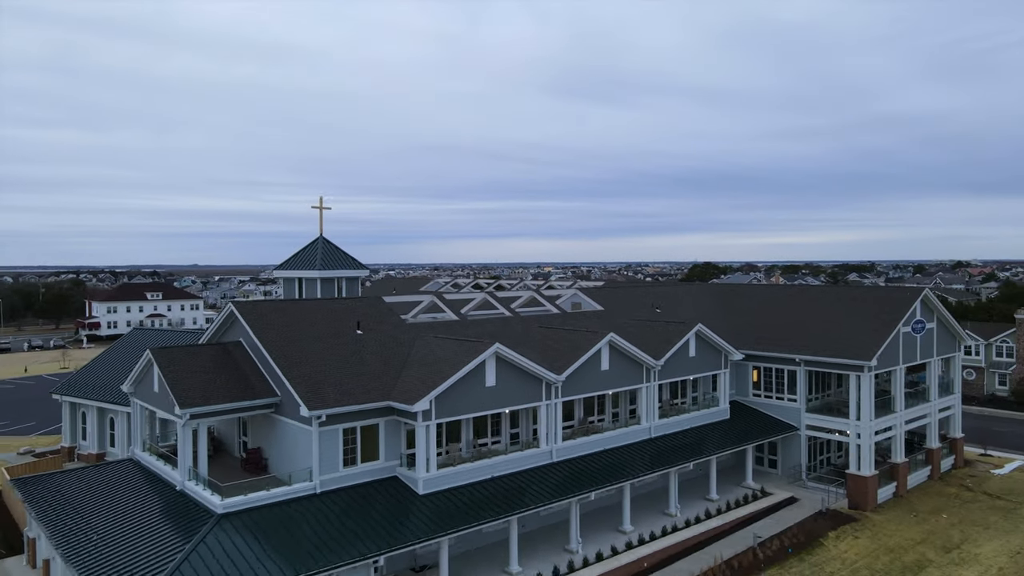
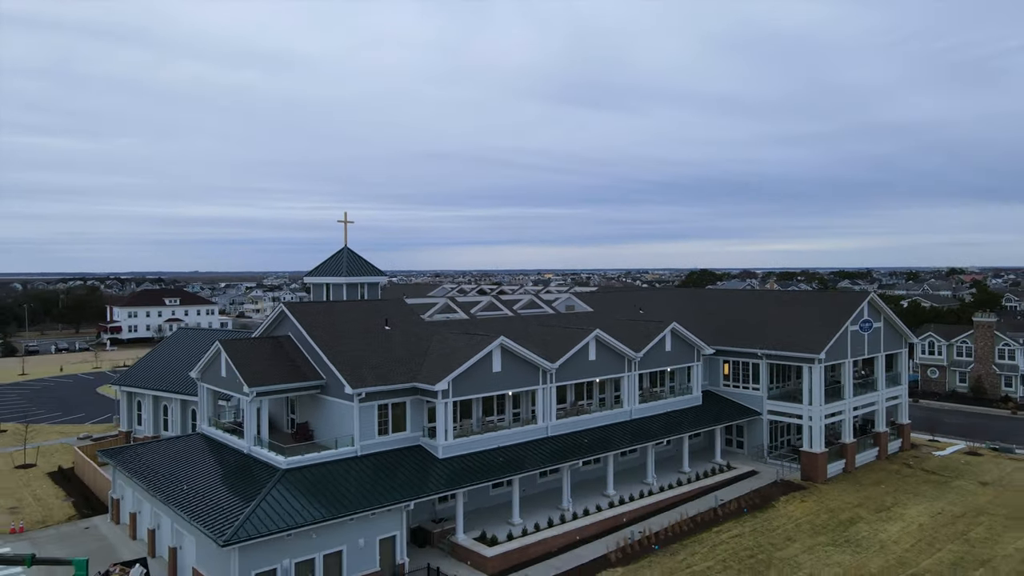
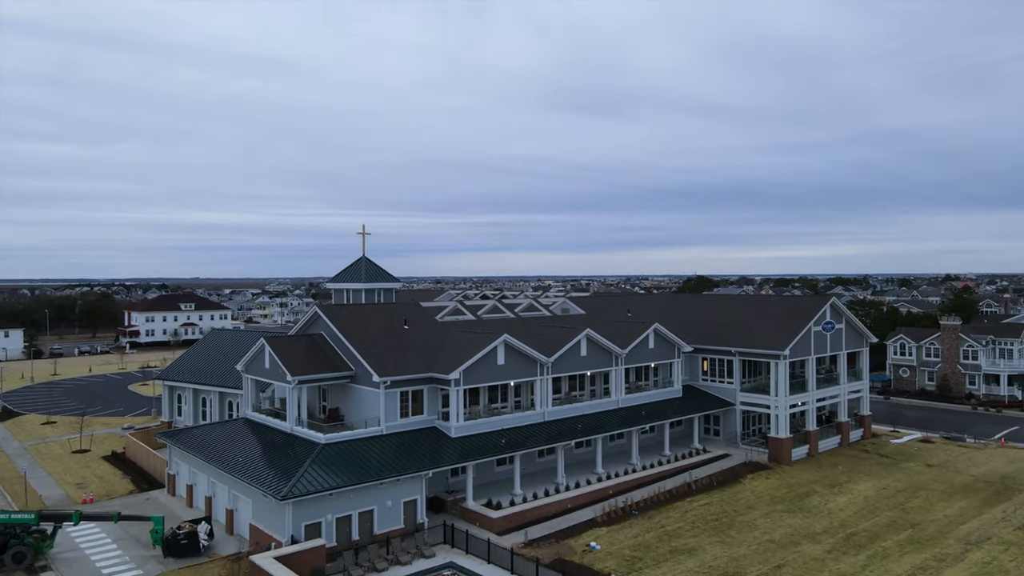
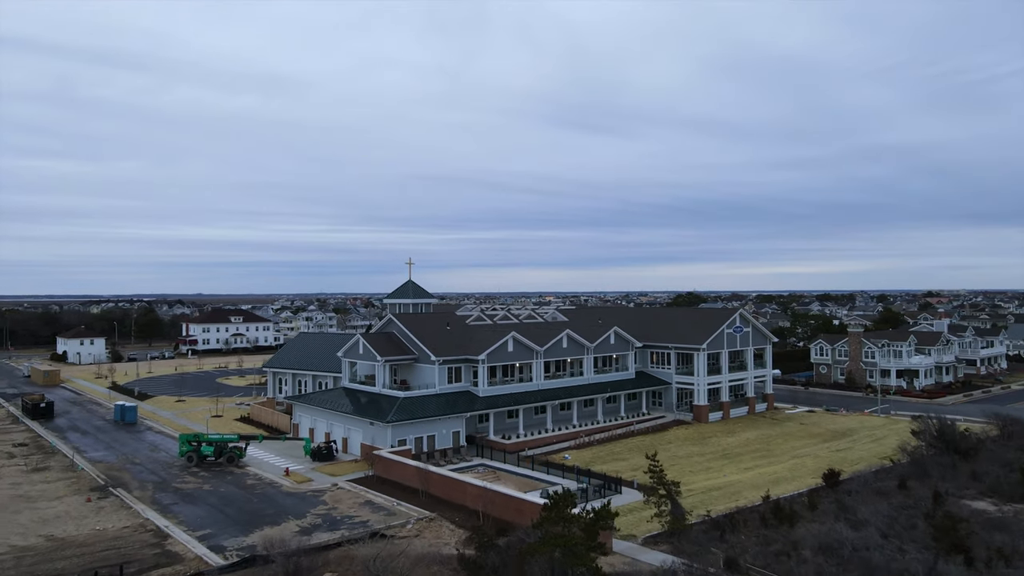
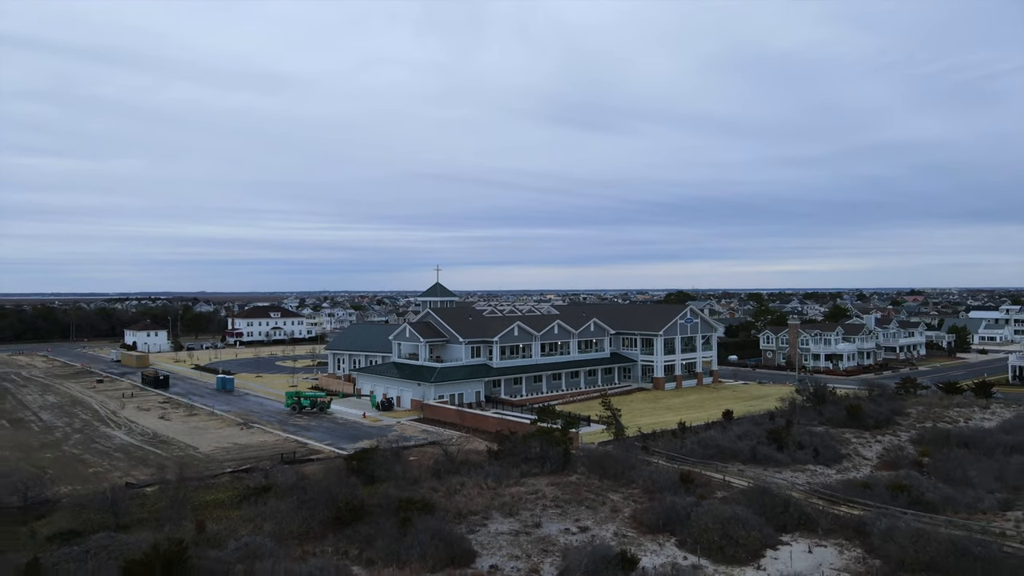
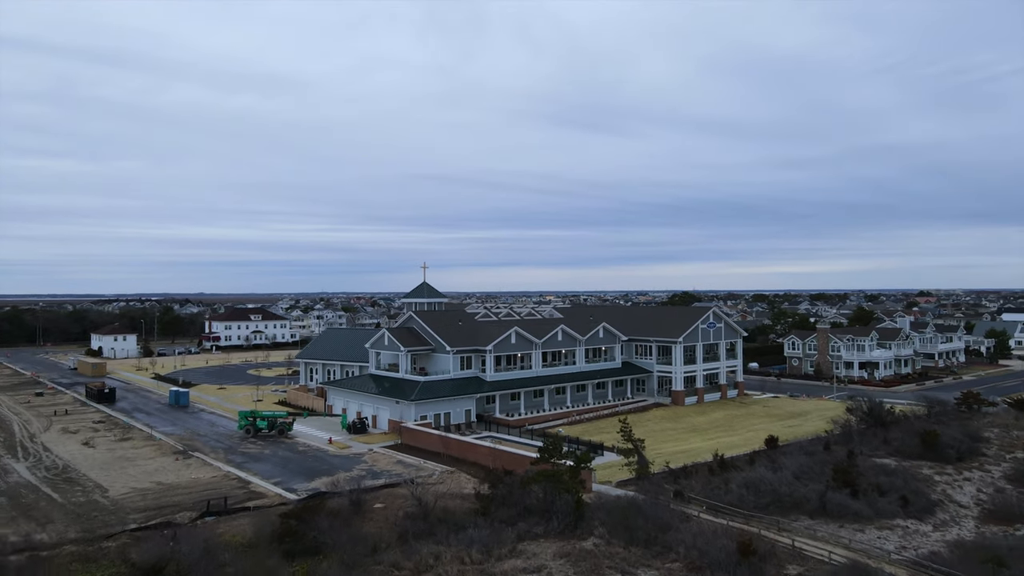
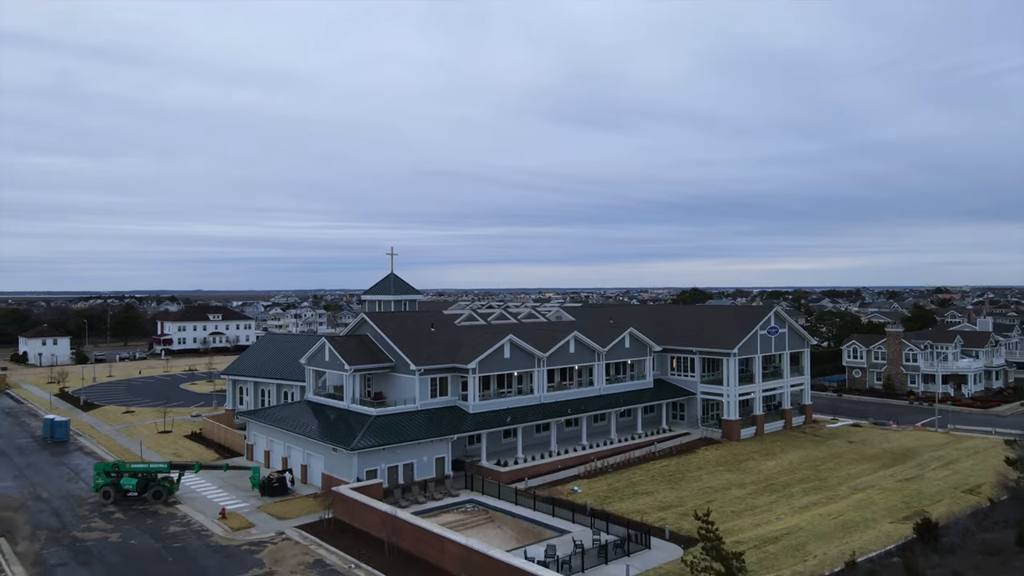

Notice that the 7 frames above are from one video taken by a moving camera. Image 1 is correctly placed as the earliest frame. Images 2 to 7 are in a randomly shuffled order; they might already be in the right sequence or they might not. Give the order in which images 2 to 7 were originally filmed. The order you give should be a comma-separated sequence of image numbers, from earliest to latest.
2, 3, 7, 4, 6, 5
